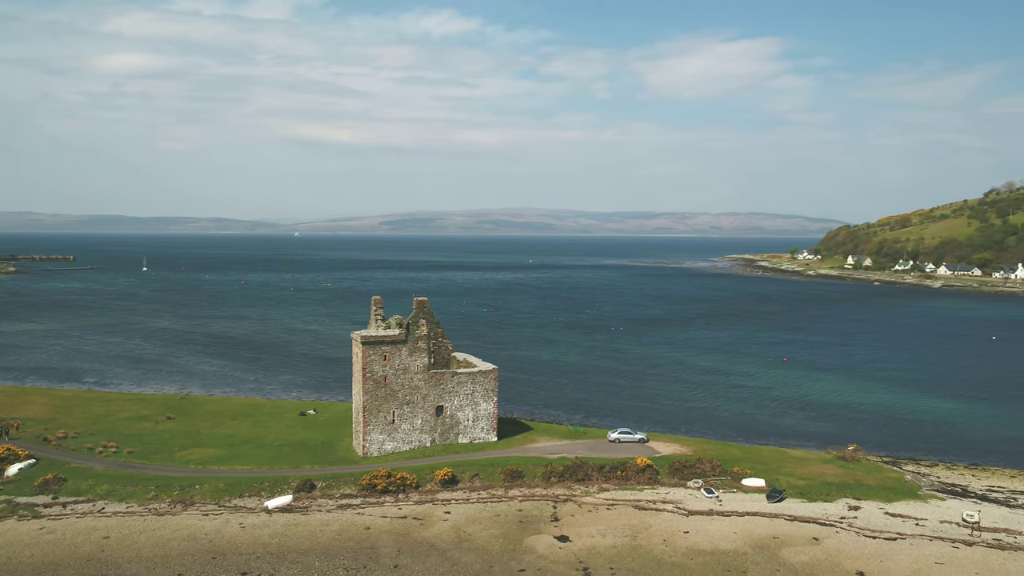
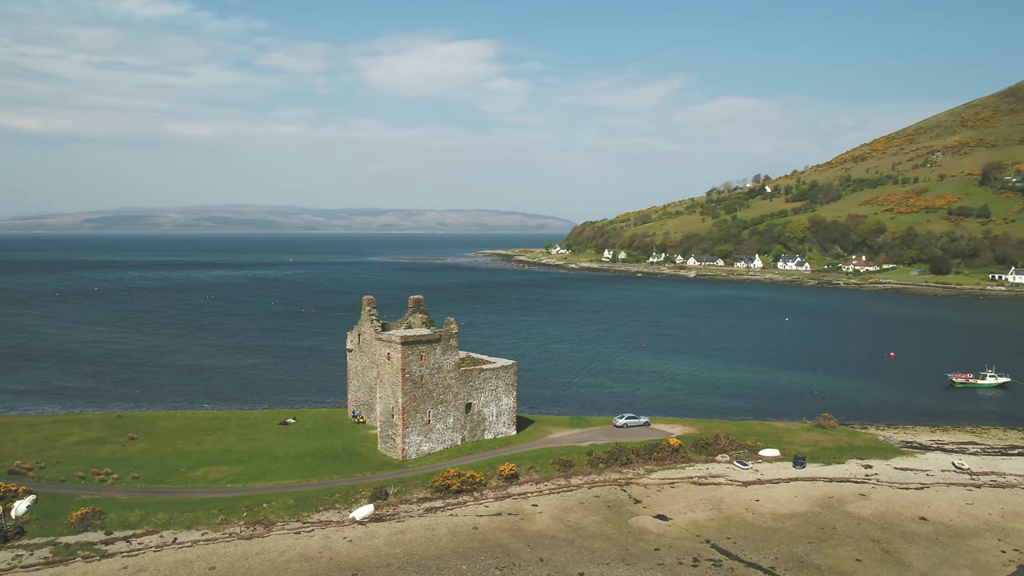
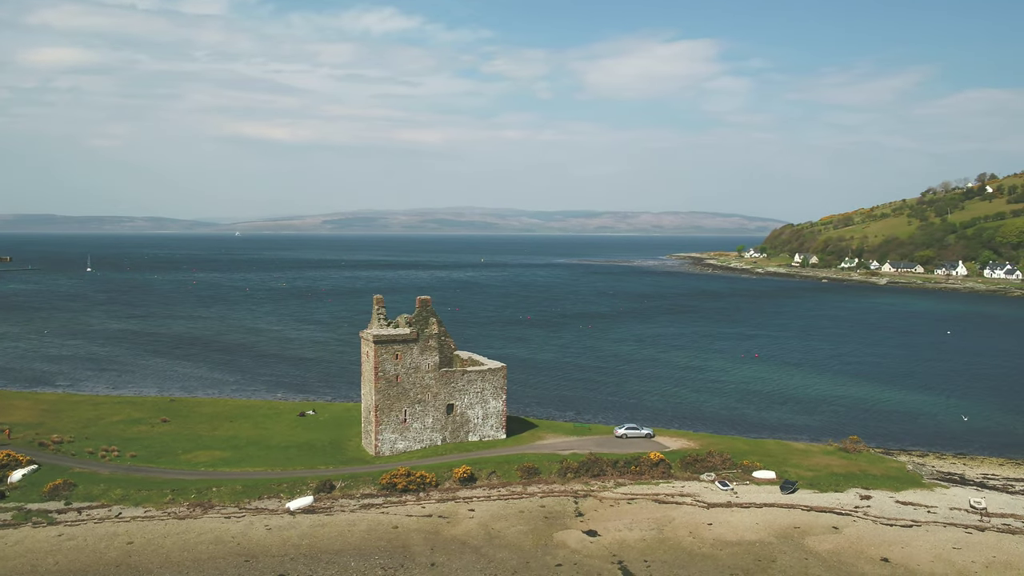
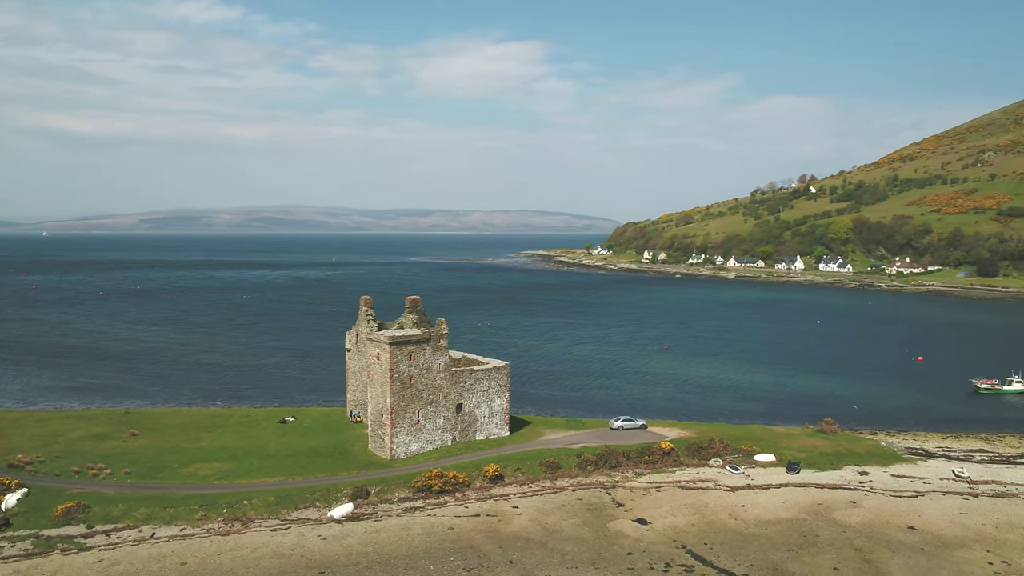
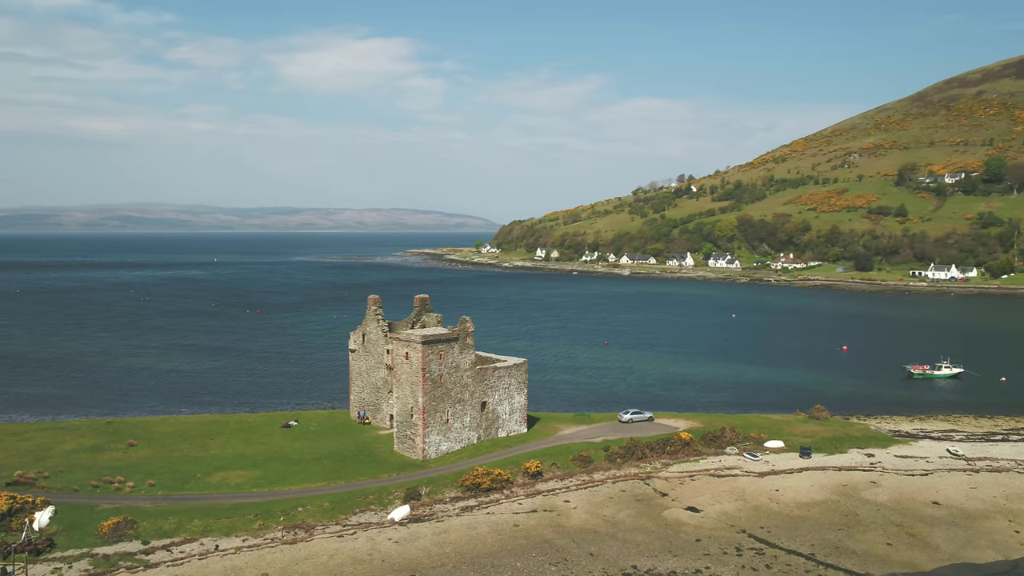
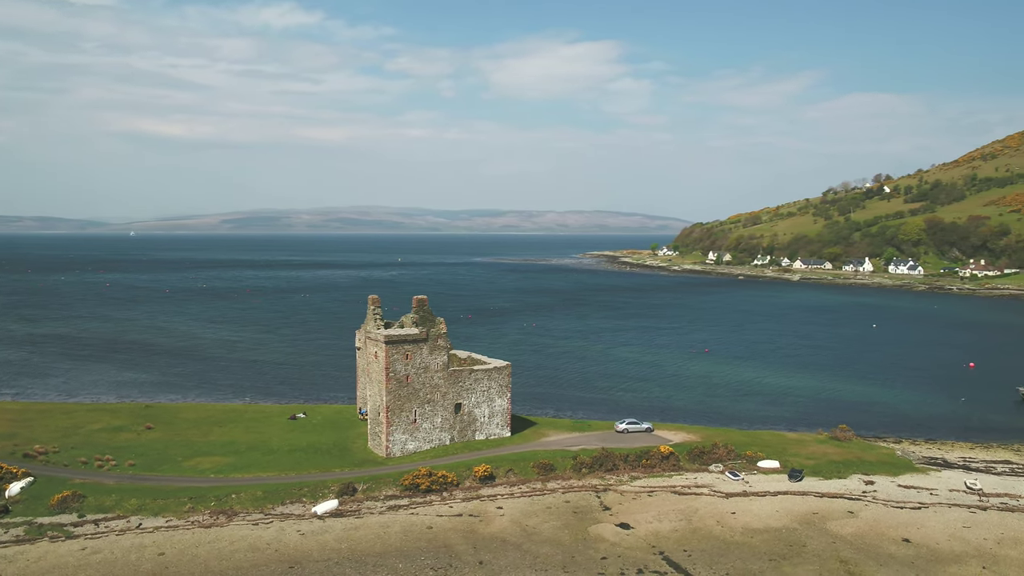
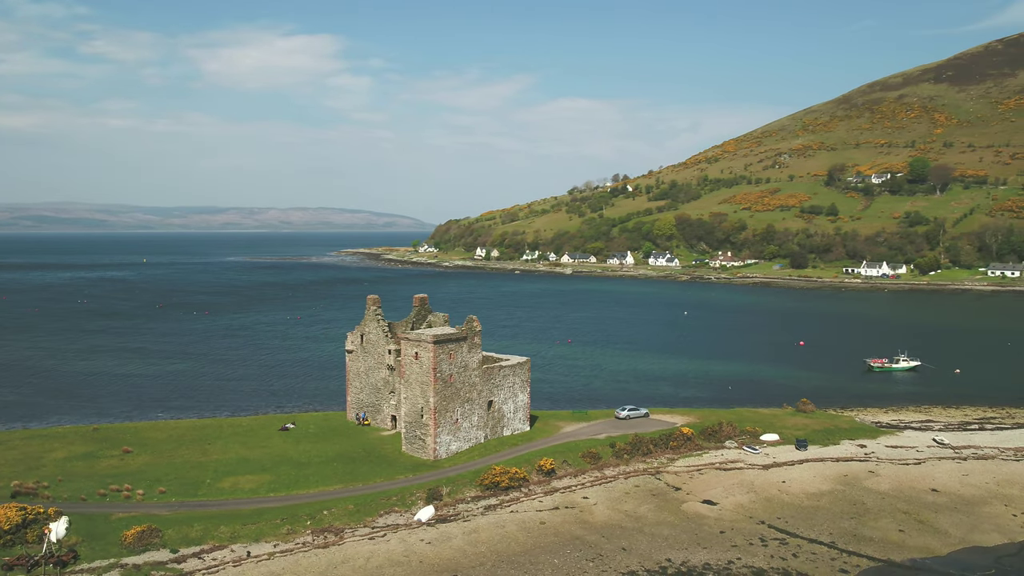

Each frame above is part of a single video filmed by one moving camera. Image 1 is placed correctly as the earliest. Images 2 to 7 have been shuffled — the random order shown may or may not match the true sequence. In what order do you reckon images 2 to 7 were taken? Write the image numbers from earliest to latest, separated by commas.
3, 6, 4, 2, 5, 7
